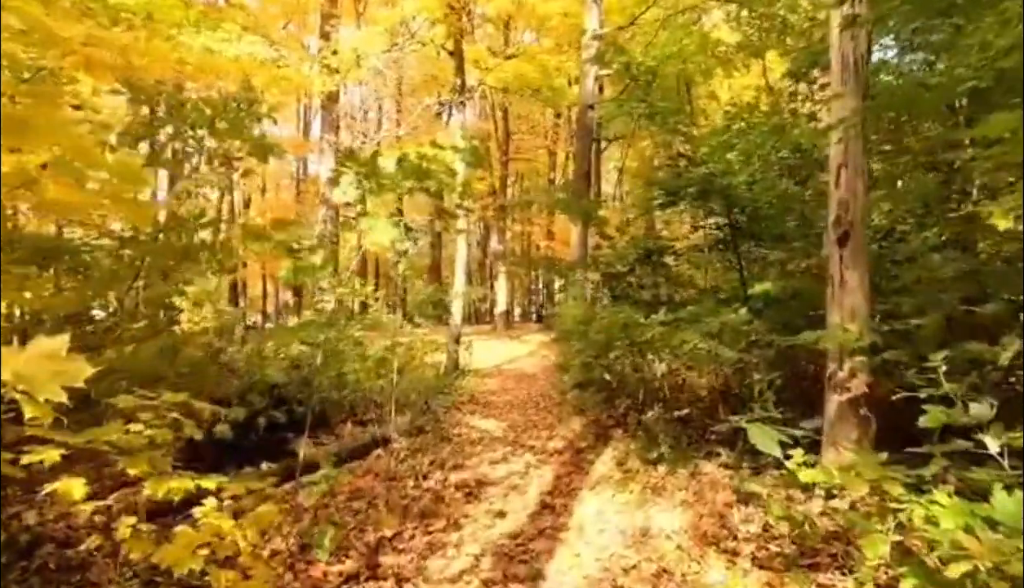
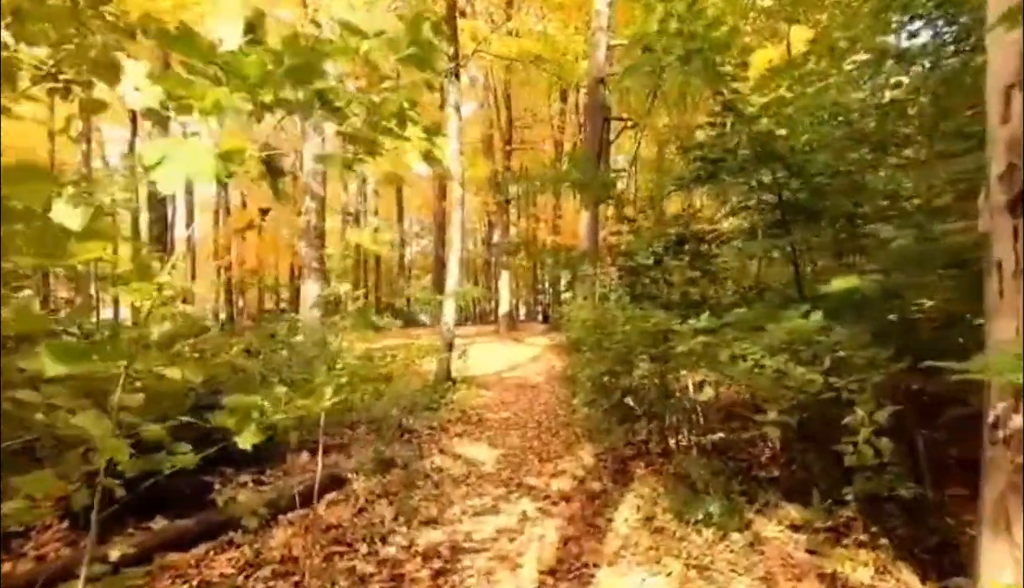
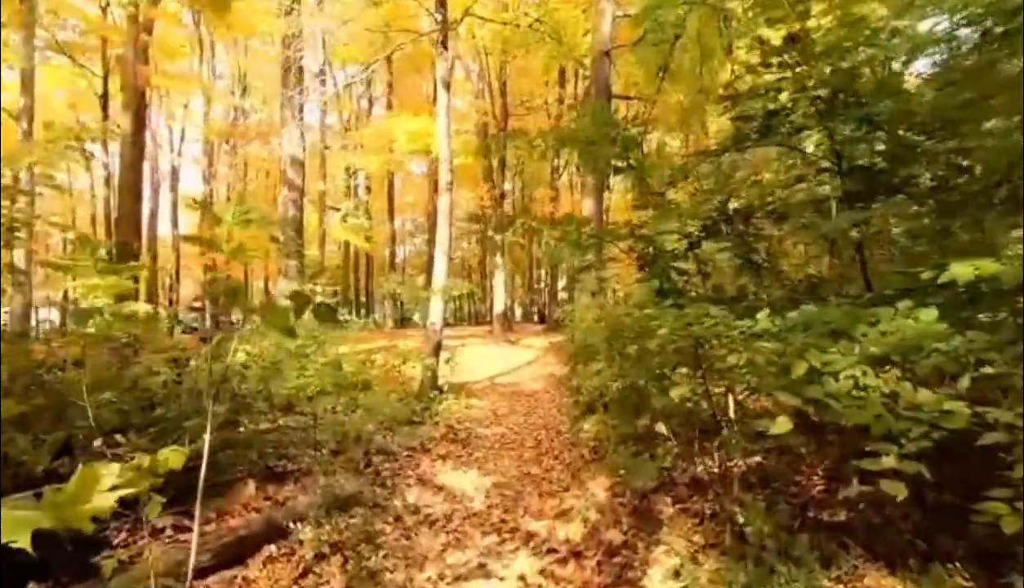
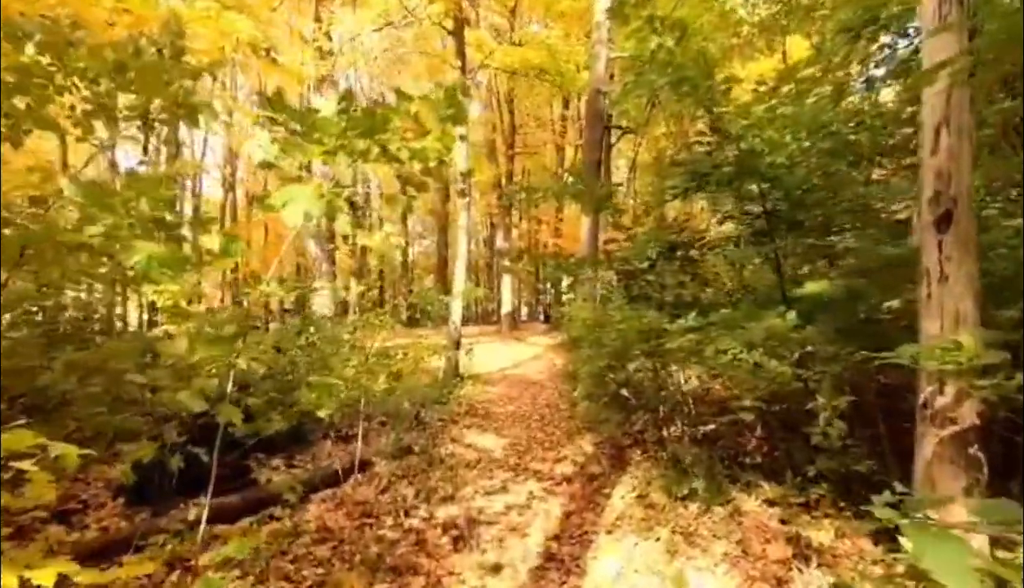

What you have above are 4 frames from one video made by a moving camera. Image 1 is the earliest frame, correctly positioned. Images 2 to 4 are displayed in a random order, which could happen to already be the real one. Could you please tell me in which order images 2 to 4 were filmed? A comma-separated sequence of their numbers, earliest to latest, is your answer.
4, 2, 3
